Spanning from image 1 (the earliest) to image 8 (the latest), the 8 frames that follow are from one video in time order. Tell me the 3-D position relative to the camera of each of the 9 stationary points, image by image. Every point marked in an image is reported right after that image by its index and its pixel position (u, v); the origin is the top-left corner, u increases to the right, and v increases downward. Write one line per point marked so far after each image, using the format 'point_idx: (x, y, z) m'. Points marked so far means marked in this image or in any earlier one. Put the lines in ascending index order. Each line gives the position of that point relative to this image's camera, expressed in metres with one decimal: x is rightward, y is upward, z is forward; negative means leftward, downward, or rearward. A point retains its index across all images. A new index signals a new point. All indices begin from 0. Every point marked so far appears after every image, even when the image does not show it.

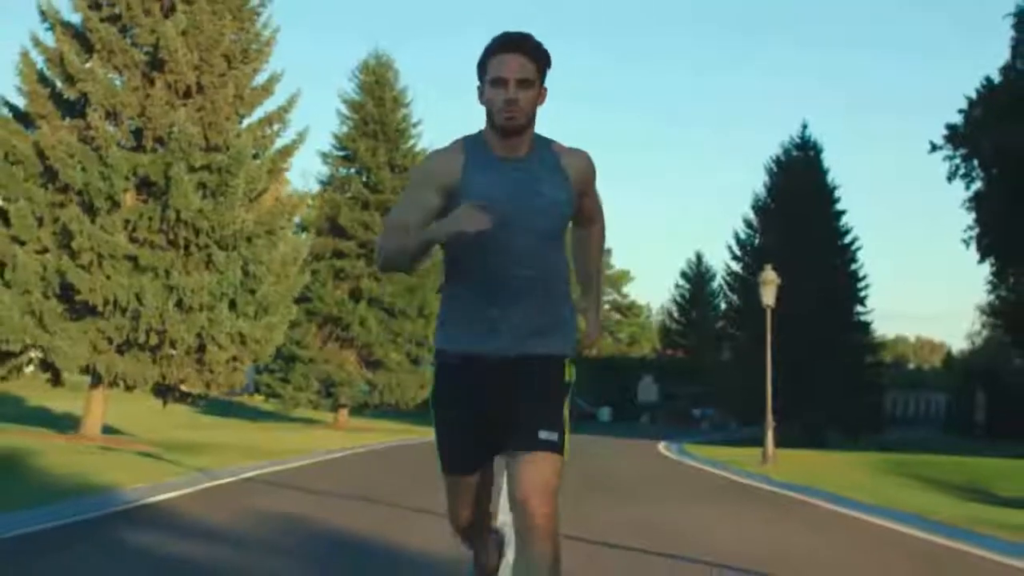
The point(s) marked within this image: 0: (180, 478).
0: (-4.2, -2.4, +18.9) m
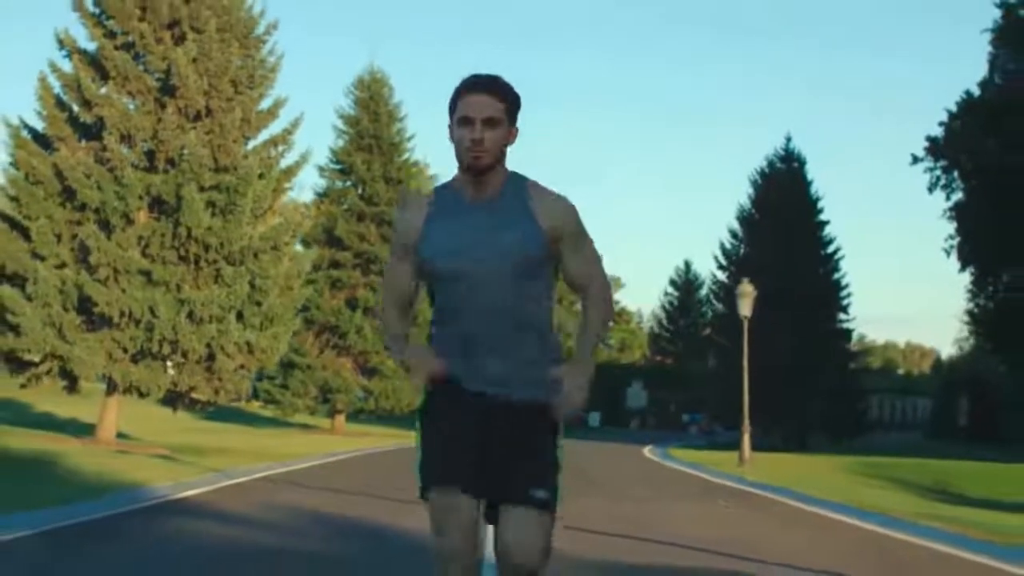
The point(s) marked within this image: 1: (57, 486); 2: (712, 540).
0: (-4.3, -2.7, +20.7) m
1: (-6.1, -2.6, +19.9) m
2: (+2.4, -2.8, +16.5) m
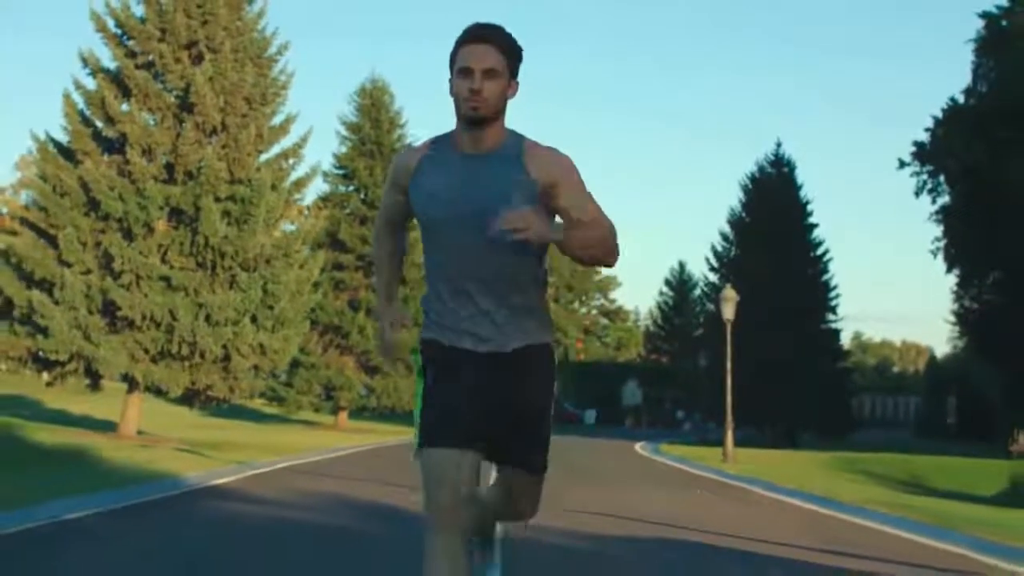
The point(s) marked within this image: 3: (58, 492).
0: (-4.4, -2.8, +22.7) m
1: (-6.2, -2.8, +21.9) m
2: (+2.4, -2.9, +18.5) m
3: (-5.8, -2.6, +19.0) m
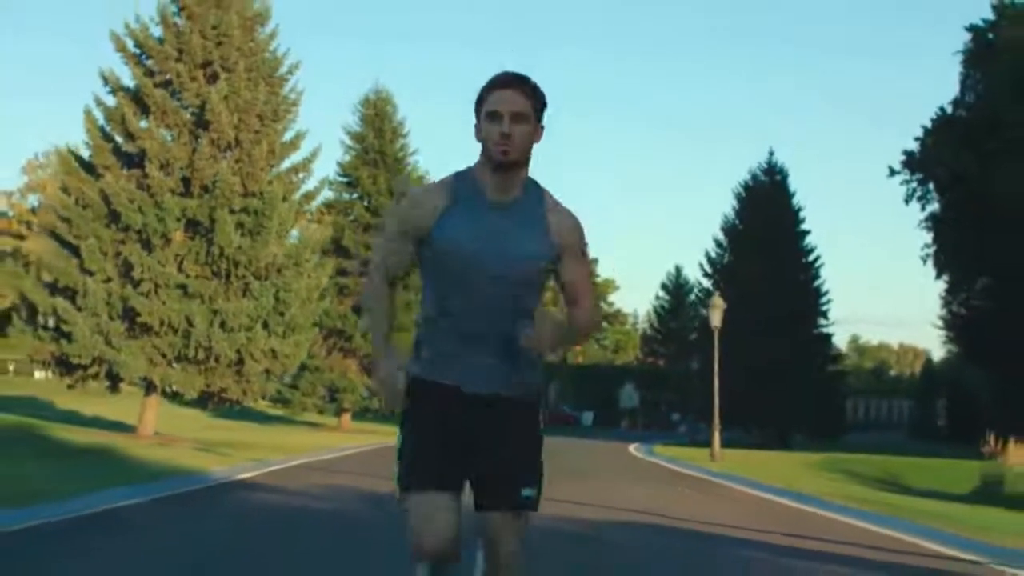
0: (-4.4, -3.0, +24.4) m
1: (-6.2, -2.9, +23.7) m
2: (+2.3, -3.1, +20.3) m
3: (-5.8, -2.8, +20.8) m
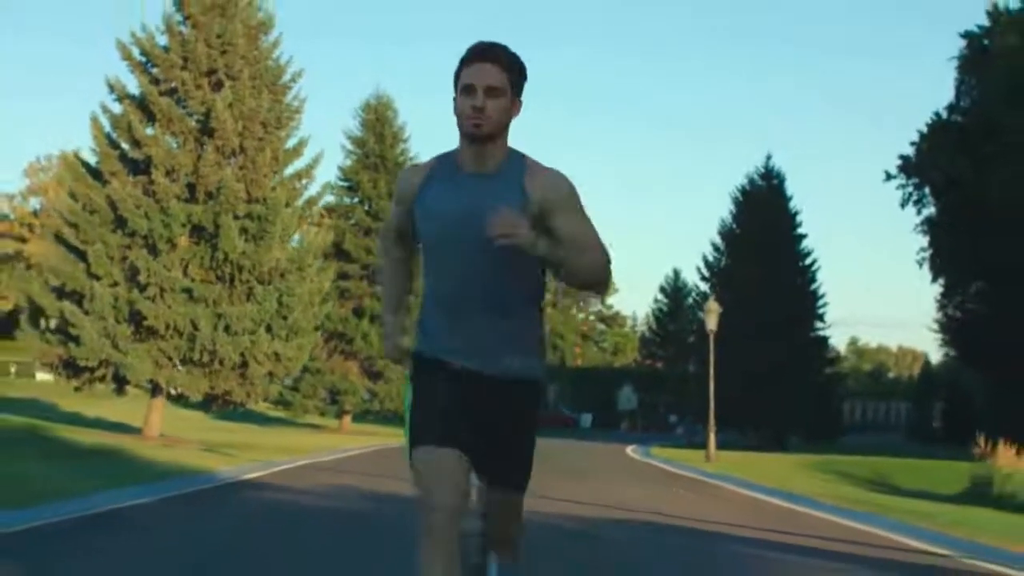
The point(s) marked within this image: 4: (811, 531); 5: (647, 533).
0: (-4.5, -3.0, +25.1) m
1: (-6.2, -3.0, +24.3) m
2: (+2.3, -3.2, +20.9) m
3: (-5.9, -2.8, +21.4) m
4: (+3.8, -3.1, +18.7) m
5: (+1.5, -2.7, +16.6) m
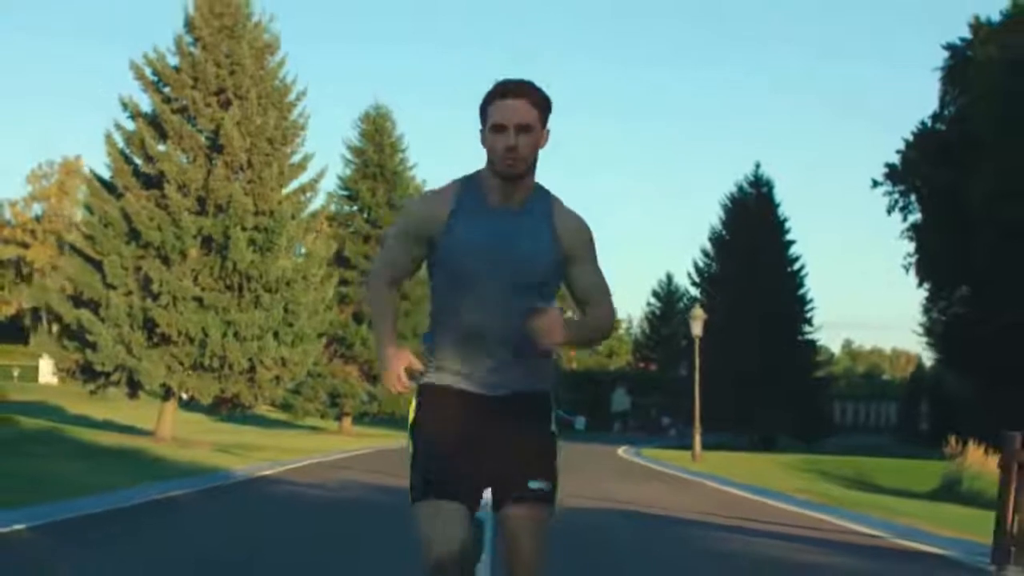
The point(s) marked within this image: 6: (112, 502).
0: (-4.6, -3.2, +26.8) m
1: (-6.3, -3.2, +26.1) m
2: (+2.2, -3.4, +22.7) m
3: (-5.9, -3.0, +23.2) m
4: (+3.7, -3.3, +20.5) m
5: (+1.5, -2.9, +18.5) m
6: (-5.4, -2.9, +19.8) m
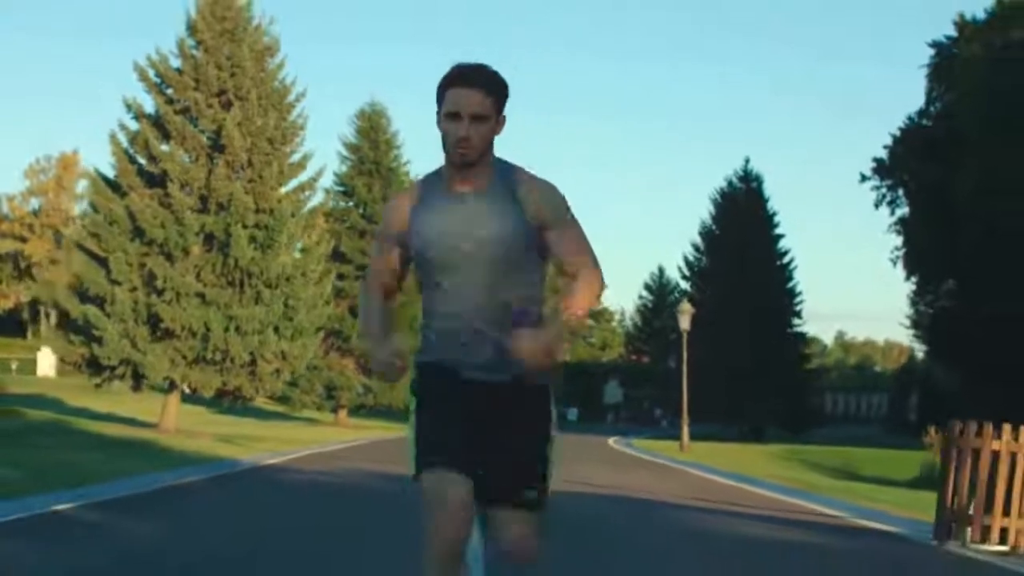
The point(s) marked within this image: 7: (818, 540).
0: (-4.7, -3.2, +28.0) m
1: (-6.4, -3.1, +27.2) m
2: (+2.1, -3.3, +23.9) m
3: (-6.1, -3.0, +24.3) m
4: (+3.6, -3.2, +21.6) m
5: (+1.4, -2.9, +19.6) m
6: (-5.5, -2.9, +21.0) m
7: (+3.1, -2.5, +14.7) m
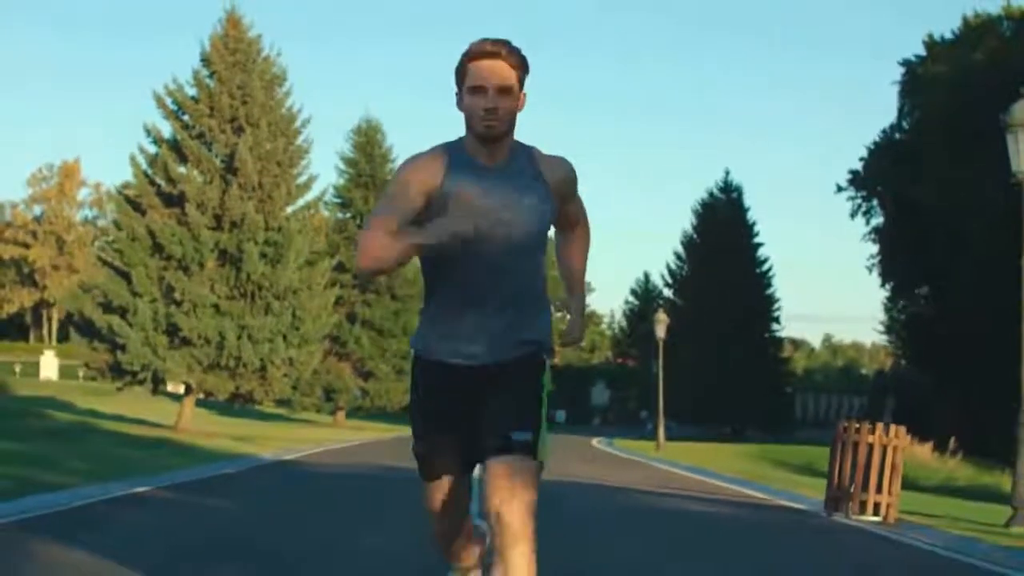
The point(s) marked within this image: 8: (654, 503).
0: (-4.9, -3.5, +31.2) m
1: (-6.7, -3.5, +30.5) m
2: (+1.9, -3.6, +27.2) m
3: (-6.3, -3.3, +27.6) m
4: (+3.4, -3.5, +24.9) m
5: (+1.2, -3.2, +22.9) m
6: (-5.7, -3.2, +24.2) m
7: (+2.9, -2.8, +18.0) m
8: (+1.9, -3.0, +20.2) m
